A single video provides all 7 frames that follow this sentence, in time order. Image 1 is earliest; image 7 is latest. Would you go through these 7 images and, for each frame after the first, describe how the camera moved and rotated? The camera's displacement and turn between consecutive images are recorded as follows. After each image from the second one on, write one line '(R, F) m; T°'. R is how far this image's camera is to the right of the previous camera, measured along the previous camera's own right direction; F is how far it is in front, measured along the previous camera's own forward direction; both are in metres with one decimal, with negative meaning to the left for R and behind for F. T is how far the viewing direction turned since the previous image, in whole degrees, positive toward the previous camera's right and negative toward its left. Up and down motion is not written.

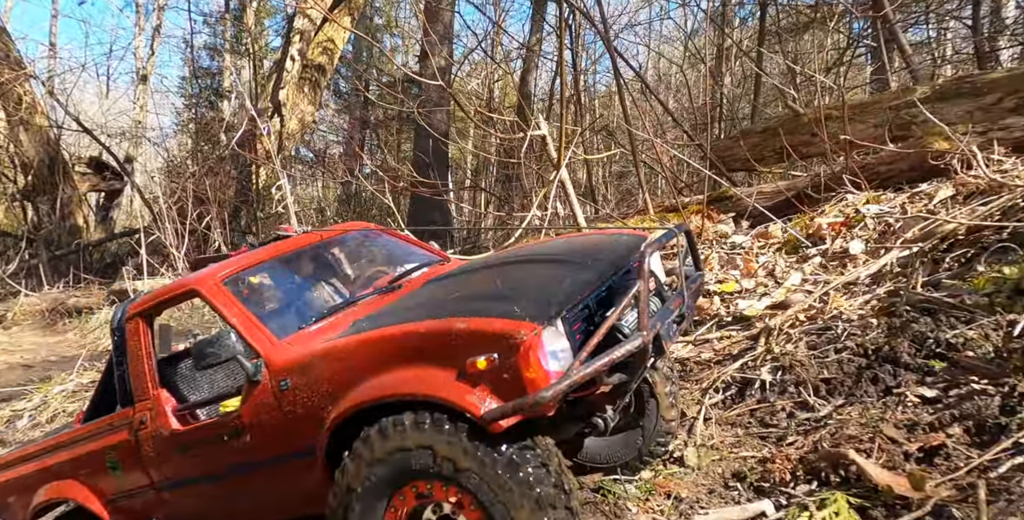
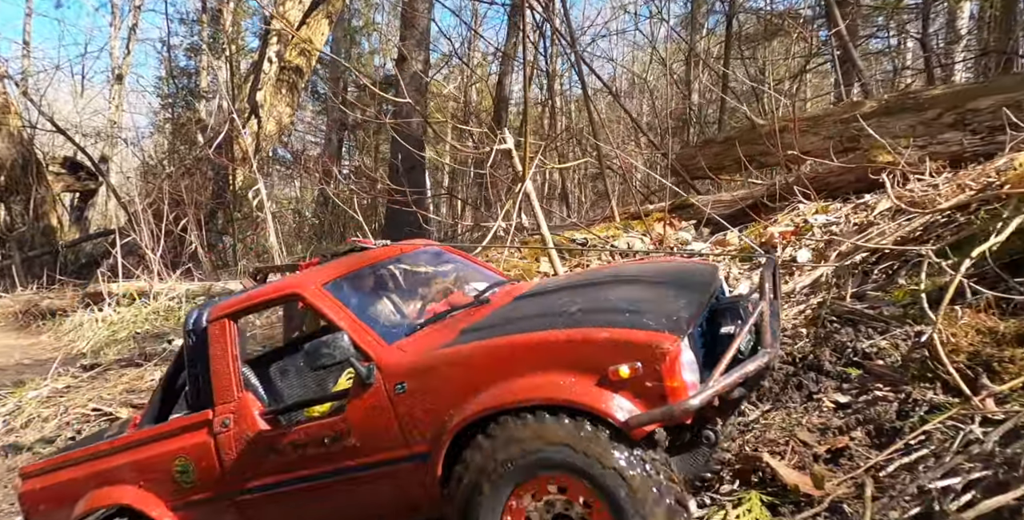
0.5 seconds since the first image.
(+0.2, -0.3) m; +2°
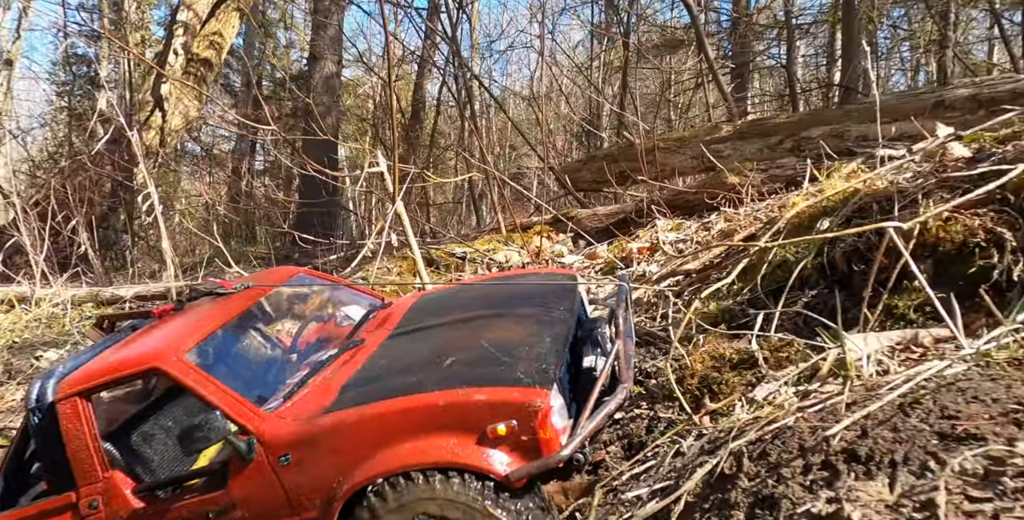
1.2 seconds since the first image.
(+0.8, -0.5) m; +6°
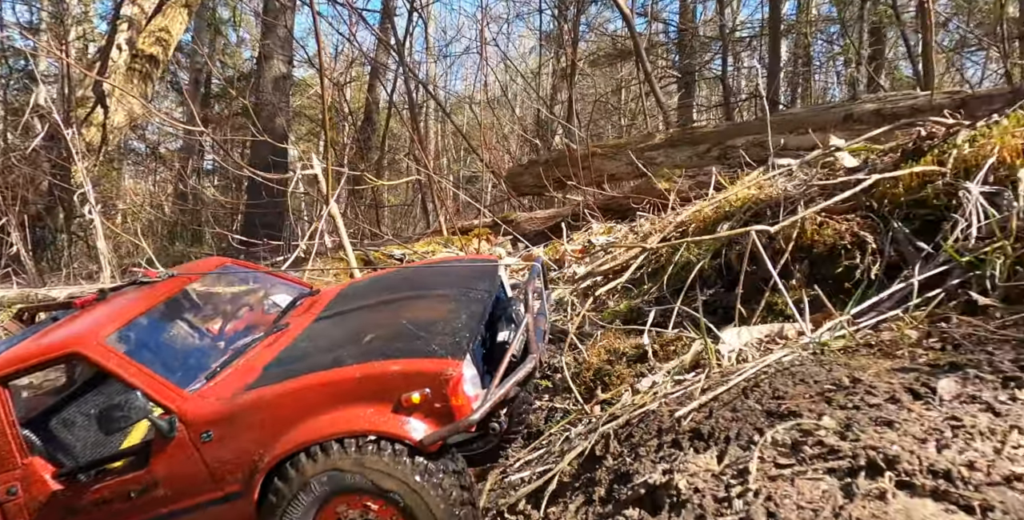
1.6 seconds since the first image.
(+0.3, -0.2) m; +4°
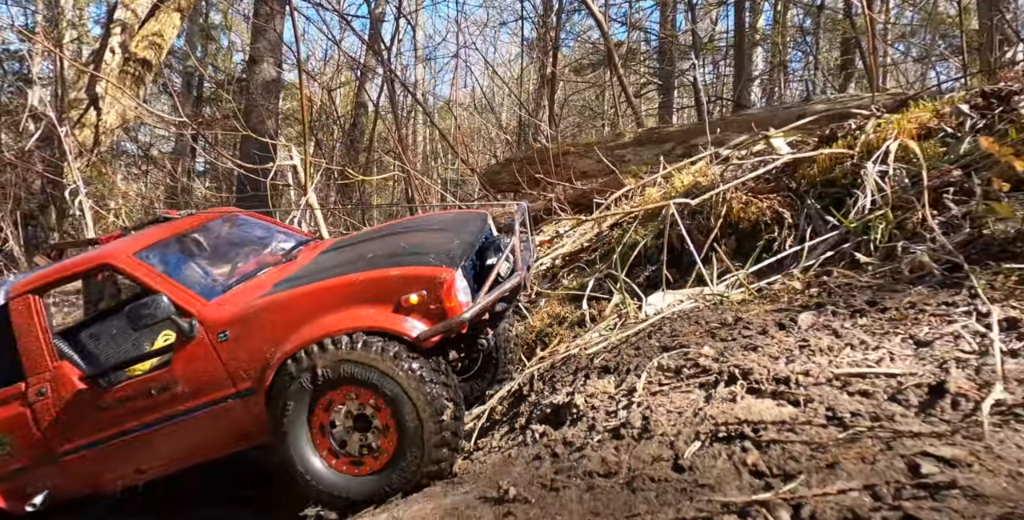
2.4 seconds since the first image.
(+0.3, -0.4) m; +1°
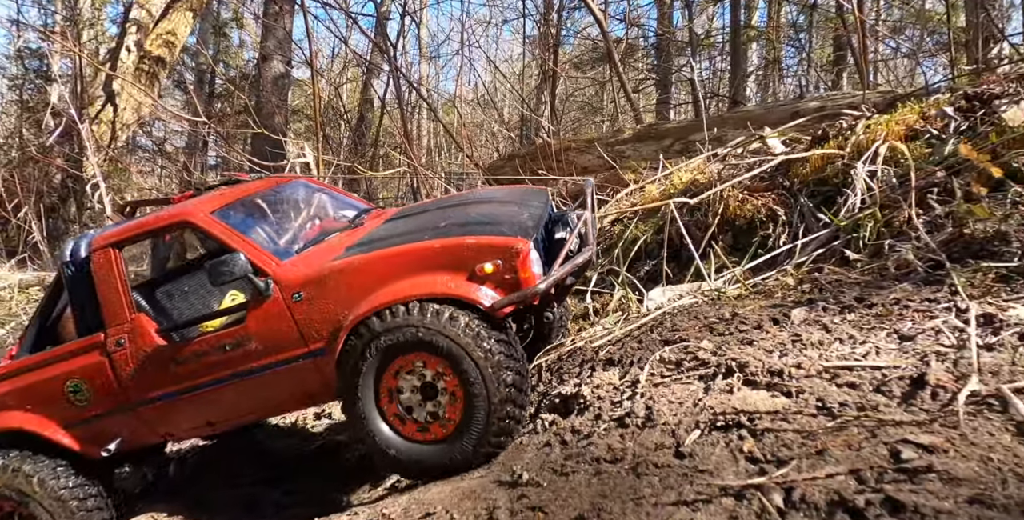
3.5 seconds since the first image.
(-0.1, -0.2) m; 0°
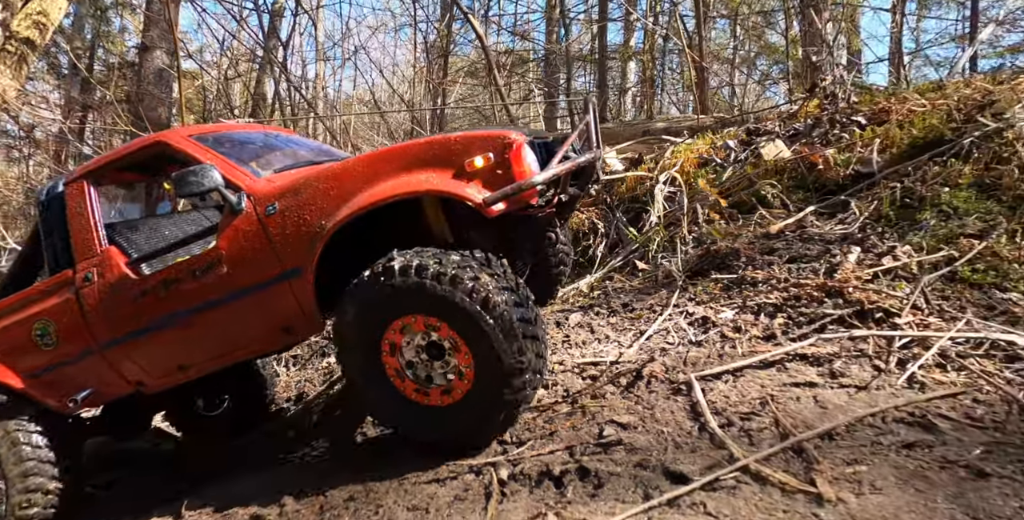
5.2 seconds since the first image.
(+0.5, -0.4) m; +8°
